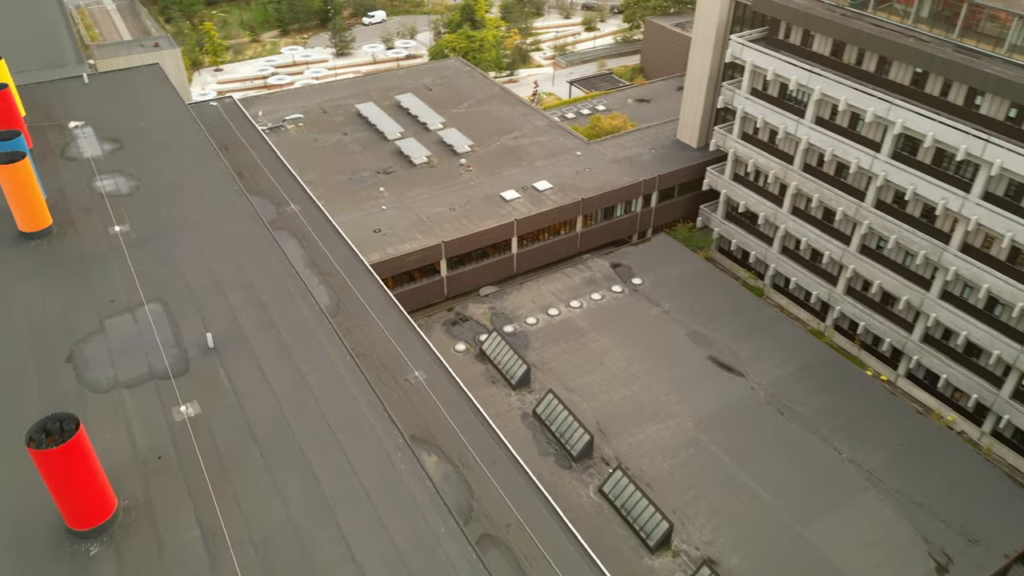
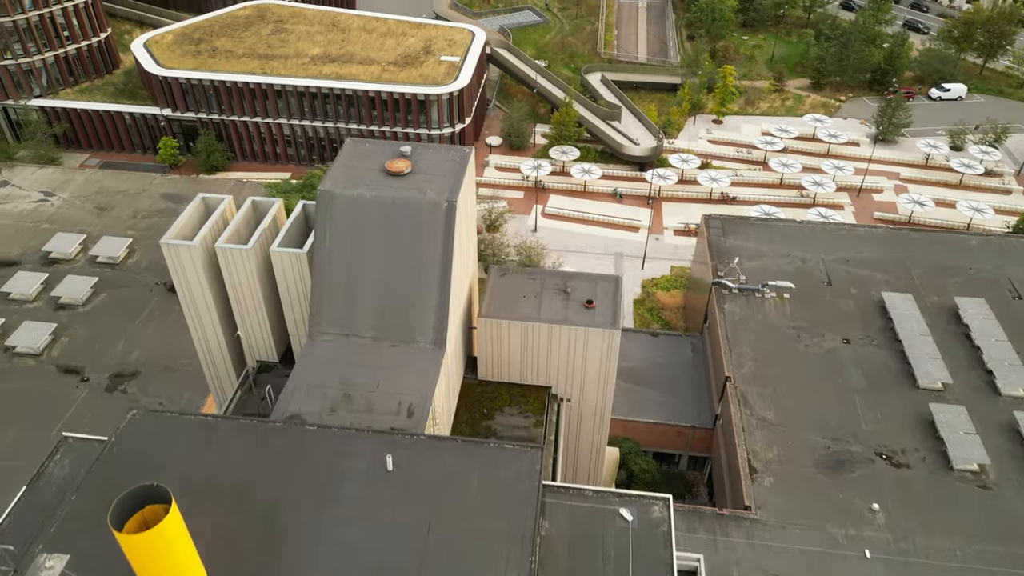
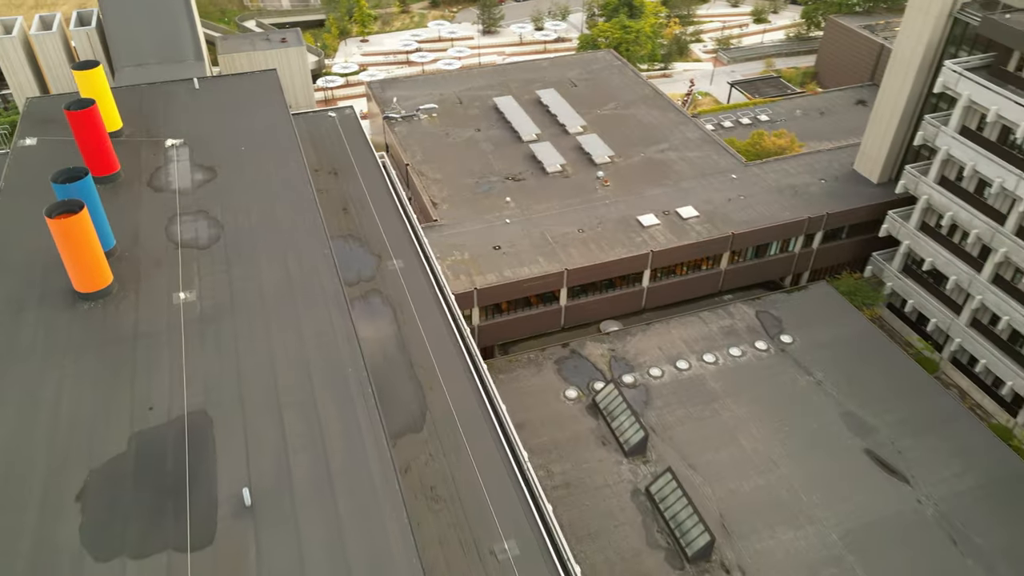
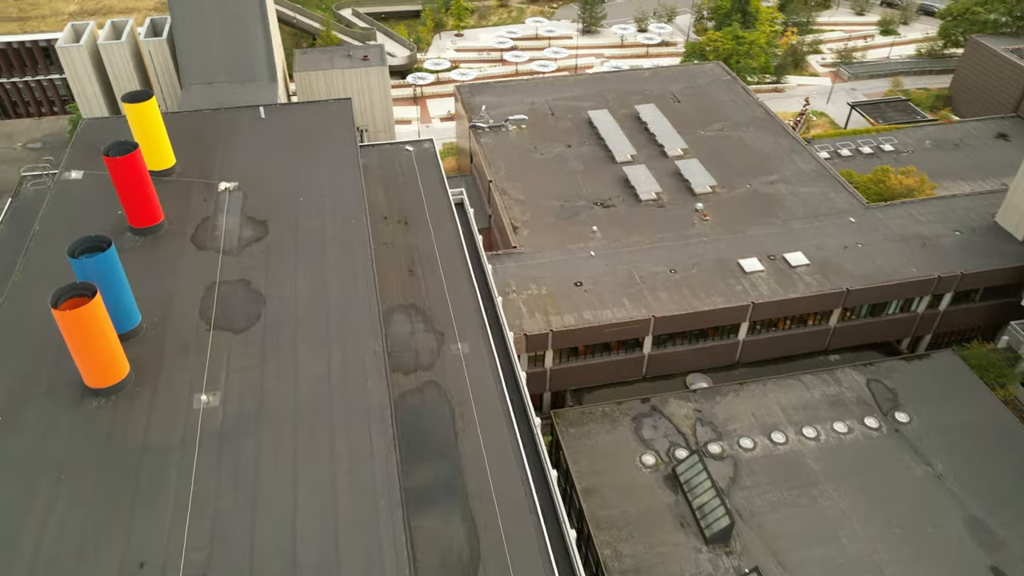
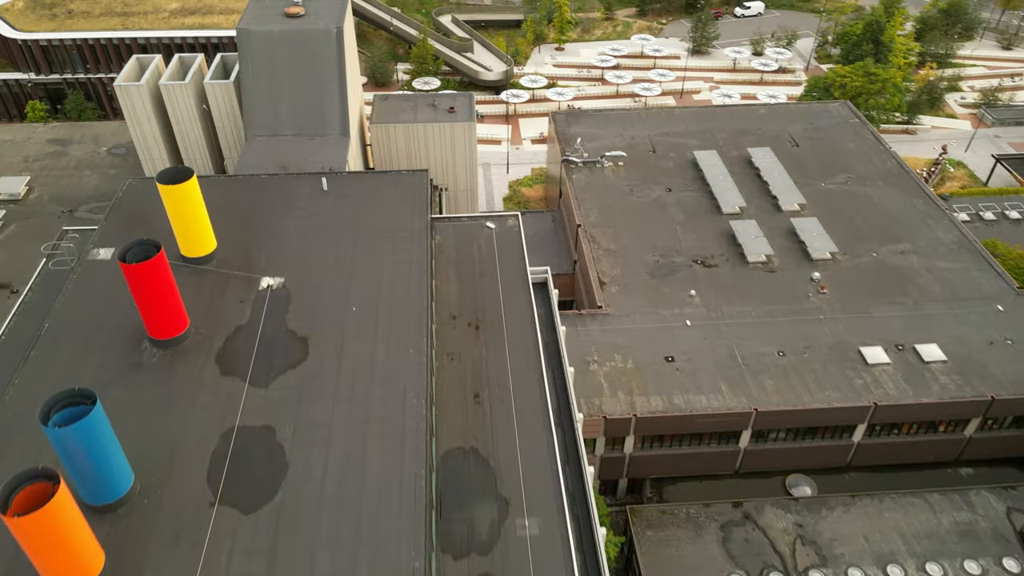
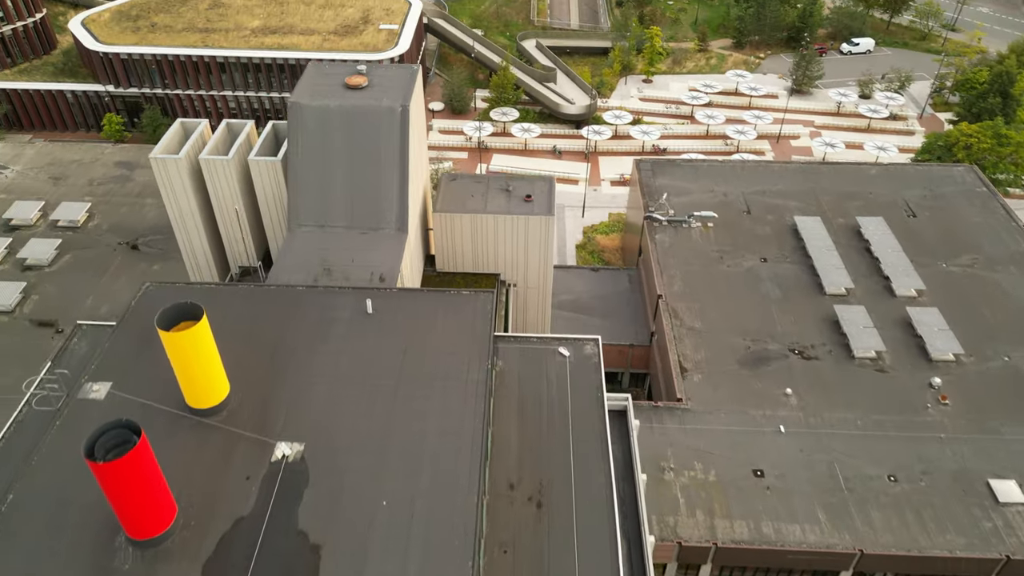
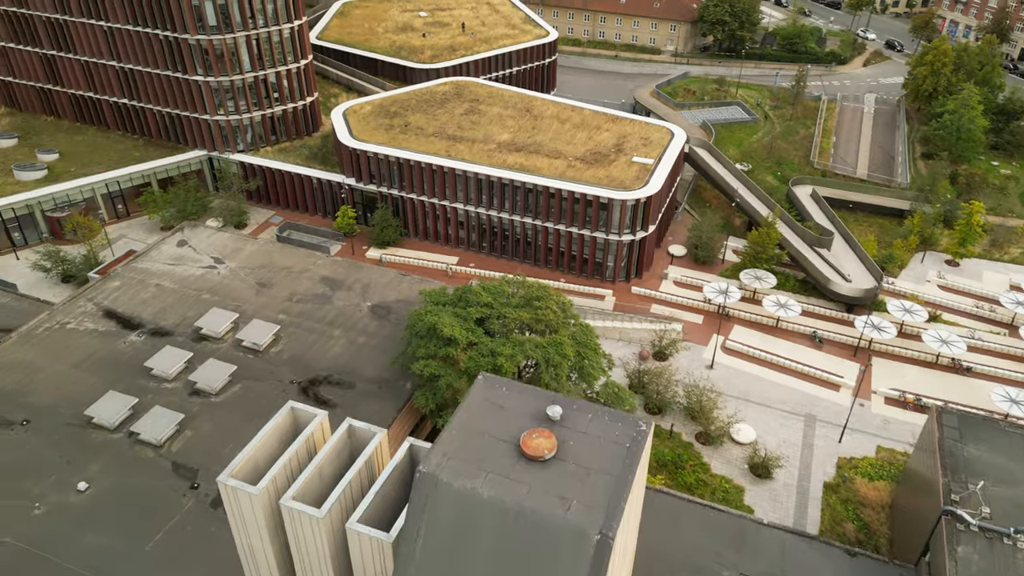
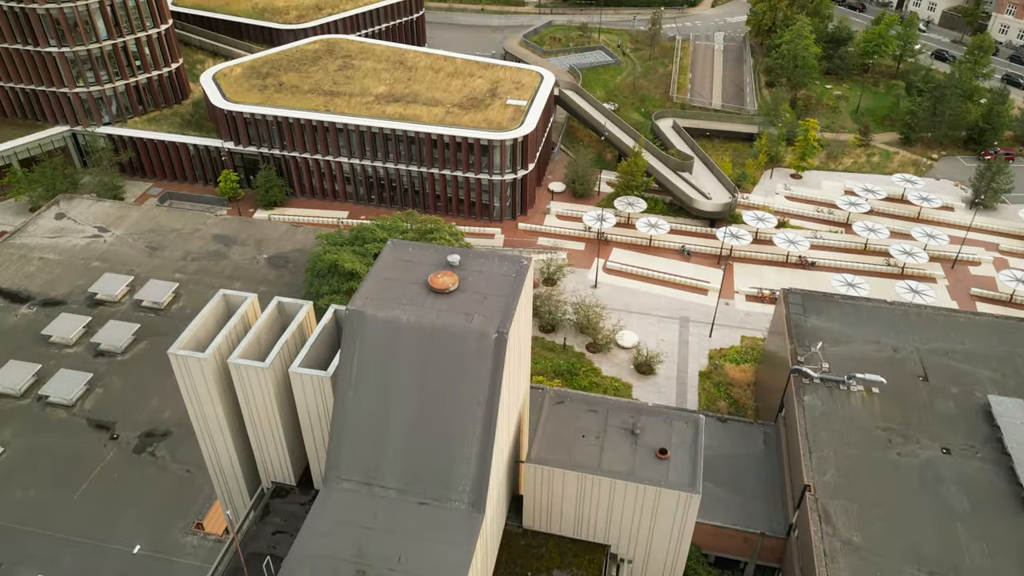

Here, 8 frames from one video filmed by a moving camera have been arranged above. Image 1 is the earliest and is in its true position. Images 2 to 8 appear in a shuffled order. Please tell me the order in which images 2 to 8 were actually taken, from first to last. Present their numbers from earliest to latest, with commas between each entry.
3, 4, 5, 6, 2, 8, 7
